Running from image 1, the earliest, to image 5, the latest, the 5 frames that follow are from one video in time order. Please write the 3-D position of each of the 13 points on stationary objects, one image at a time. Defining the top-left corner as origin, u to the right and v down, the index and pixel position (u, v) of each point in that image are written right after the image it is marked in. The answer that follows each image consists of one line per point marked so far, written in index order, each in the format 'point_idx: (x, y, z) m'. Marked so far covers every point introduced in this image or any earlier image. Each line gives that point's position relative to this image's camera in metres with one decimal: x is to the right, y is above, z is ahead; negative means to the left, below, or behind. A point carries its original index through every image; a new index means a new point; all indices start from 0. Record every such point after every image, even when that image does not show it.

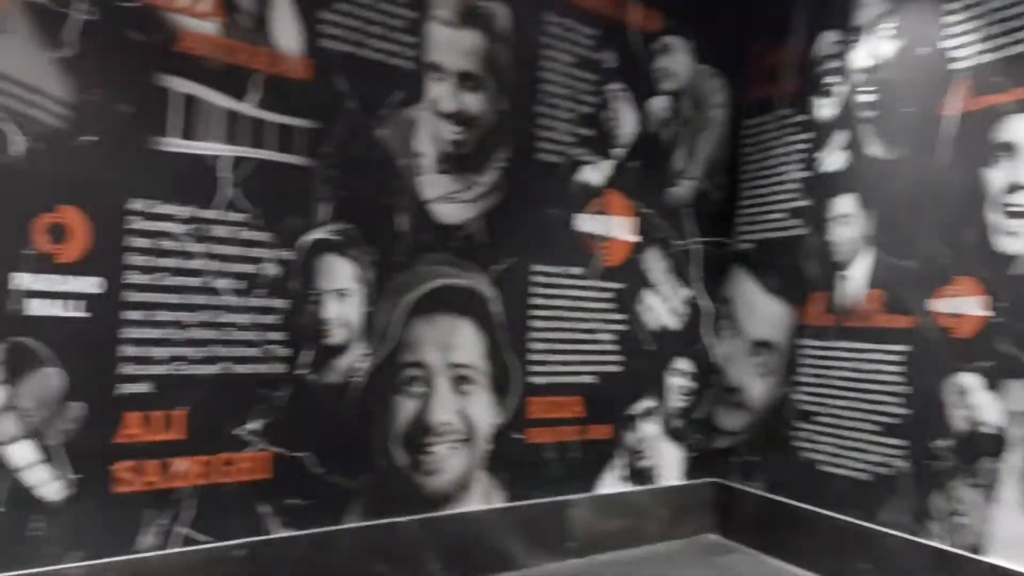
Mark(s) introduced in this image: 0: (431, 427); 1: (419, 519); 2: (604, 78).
0: (-0.3, -0.6, +3.7) m
1: (-0.4, -0.9, +3.7) m
2: (+0.4, +1.0, +4.5) m
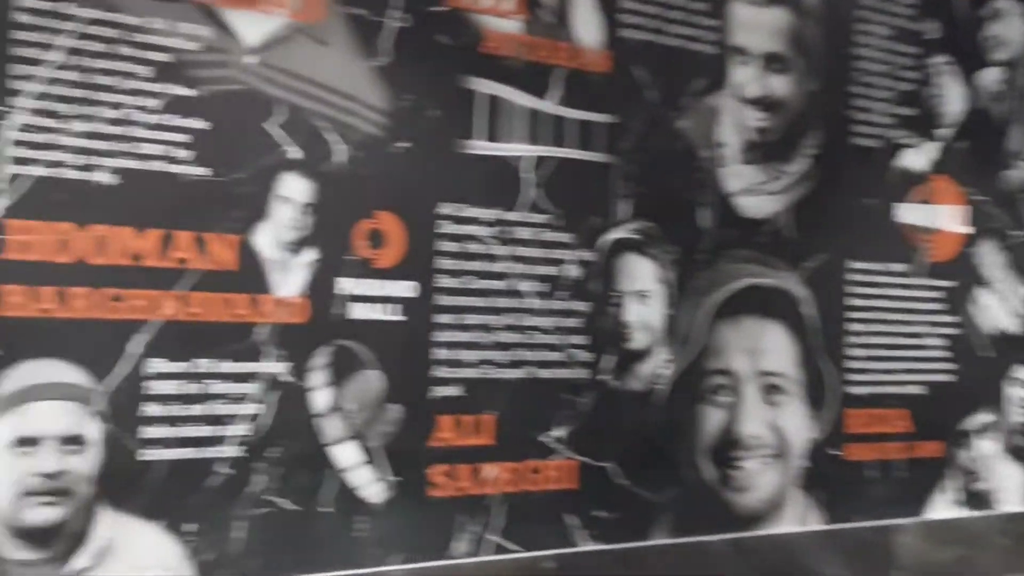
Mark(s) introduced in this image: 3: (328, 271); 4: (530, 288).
0: (+0.8, -0.6, +3.5) m
1: (+0.8, -0.9, +3.4) m
2: (+1.7, +1.0, +4.0) m
3: (-0.5, 0.0, +2.6) m
4: (+0.1, 0.0, +3.0) m
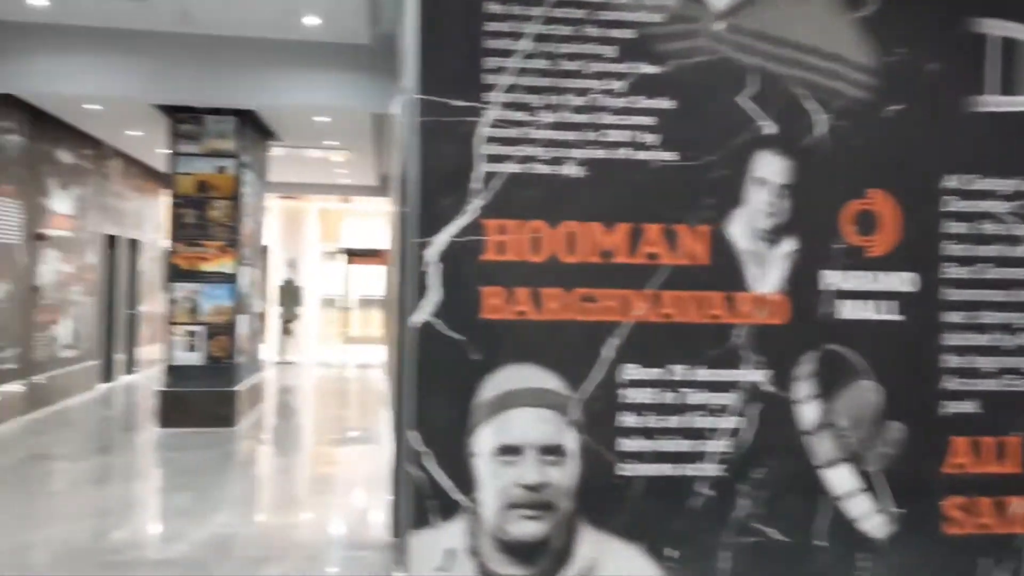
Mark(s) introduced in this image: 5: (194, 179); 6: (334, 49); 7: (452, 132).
0: (+2.3, -0.5, +2.5) m
1: (+2.2, -0.9, +2.5) m
2: (+3.3, +1.1, +2.6) m
3: (+0.7, +0.1, +2.3) m
4: (+1.4, 0.0, +2.4) m
5: (-2.1, +0.7, +6.2) m
6: (-1.2, +1.5, +5.9) m
7: (-0.1, +0.4, +2.1) m
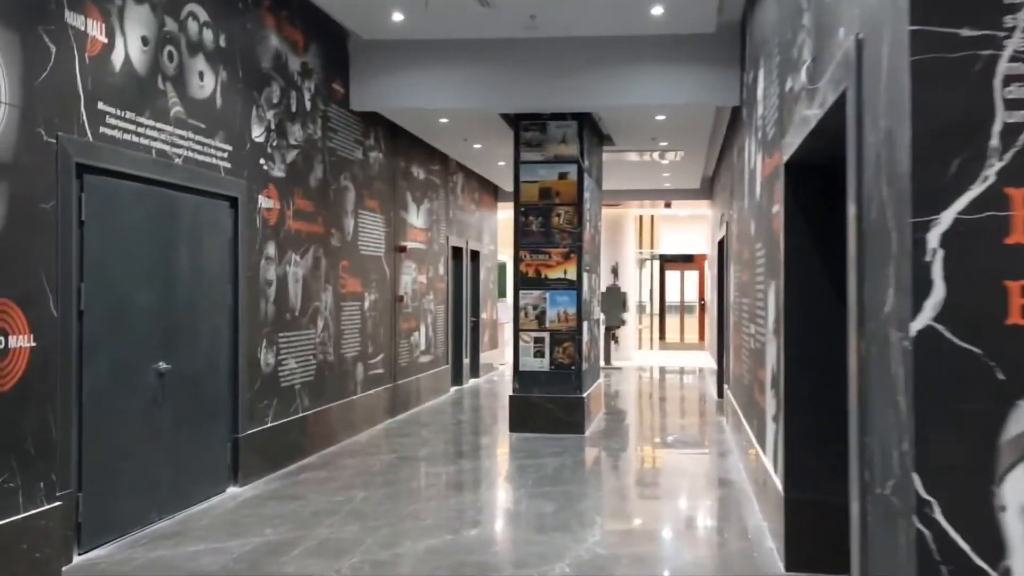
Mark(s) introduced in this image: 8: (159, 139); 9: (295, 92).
0: (+3.2, -0.4, +1.3) m
1: (+3.2, -0.8, +1.3) m
2: (+4.2, +1.1, +1.1) m
3: (+1.6, +0.1, +1.5) m
4: (+2.3, +0.1, +1.4) m
5: (+0.2, +0.7, +6.1) m
6: (+1.0, +1.5, +5.6) m
7: (+0.8, +0.4, +1.6) m
8: (-1.6, +0.7, +4.3) m
9: (-1.3, +1.1, +5.5) m
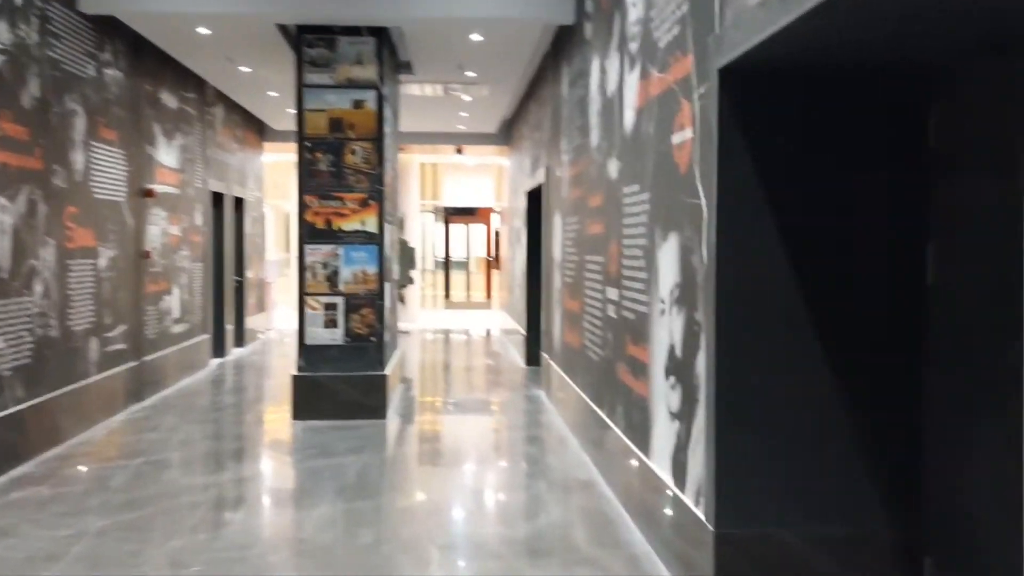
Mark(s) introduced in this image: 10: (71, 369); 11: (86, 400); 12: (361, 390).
0: (+3.2, -0.4, +1.2) m
1: (+3.2, -0.8, +1.2) m
2: (+4.2, +1.2, +1.2) m
3: (+1.6, +0.1, +1.0) m
4: (+2.3, +0.1, +1.1) m
5: (-1.0, +0.9, +5.0) m
6: (-0.1, +1.7, +4.7) m
7: (+0.8, +0.4, +0.9) m
8: (-2.2, +0.8, +2.8) m
9: (-2.2, +1.3, +4.0) m
10: (-2.2, -0.4, +4.8) m
11: (-2.2, -0.6, +5.0) m
12: (-0.8, -0.5, +5.0) m
